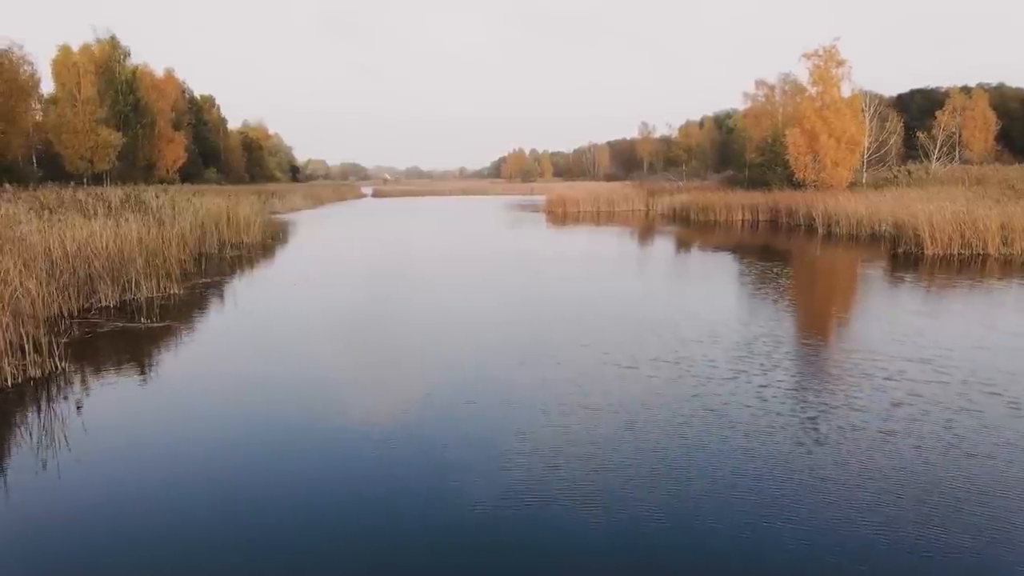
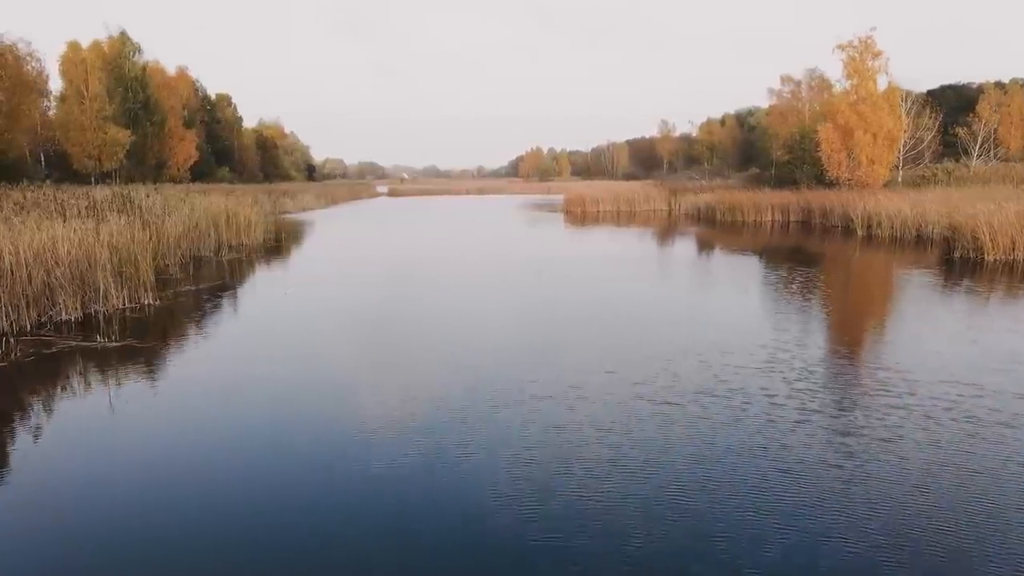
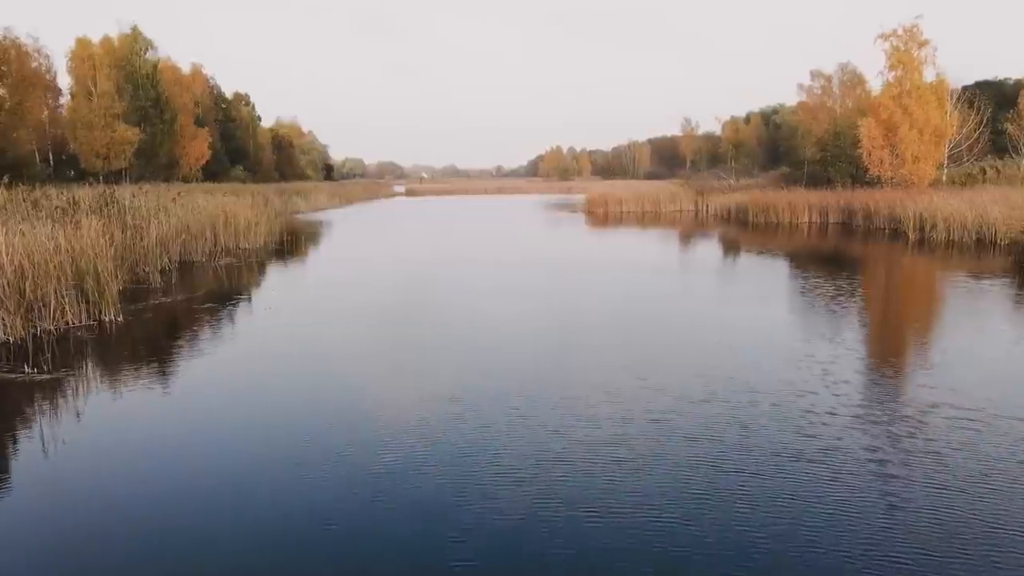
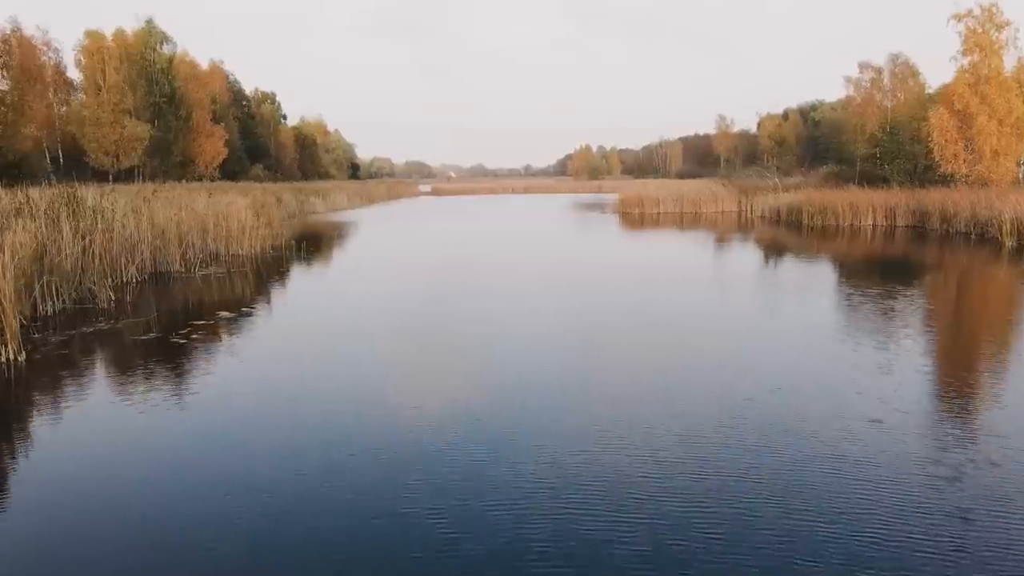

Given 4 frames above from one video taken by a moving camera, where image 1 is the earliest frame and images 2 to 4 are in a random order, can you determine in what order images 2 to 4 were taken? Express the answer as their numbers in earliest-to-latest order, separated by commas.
2, 3, 4
